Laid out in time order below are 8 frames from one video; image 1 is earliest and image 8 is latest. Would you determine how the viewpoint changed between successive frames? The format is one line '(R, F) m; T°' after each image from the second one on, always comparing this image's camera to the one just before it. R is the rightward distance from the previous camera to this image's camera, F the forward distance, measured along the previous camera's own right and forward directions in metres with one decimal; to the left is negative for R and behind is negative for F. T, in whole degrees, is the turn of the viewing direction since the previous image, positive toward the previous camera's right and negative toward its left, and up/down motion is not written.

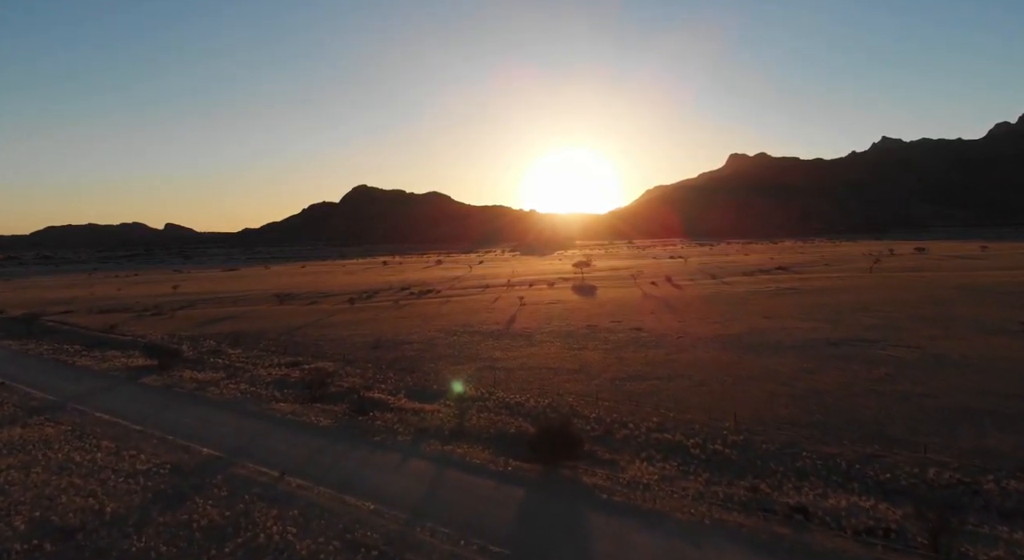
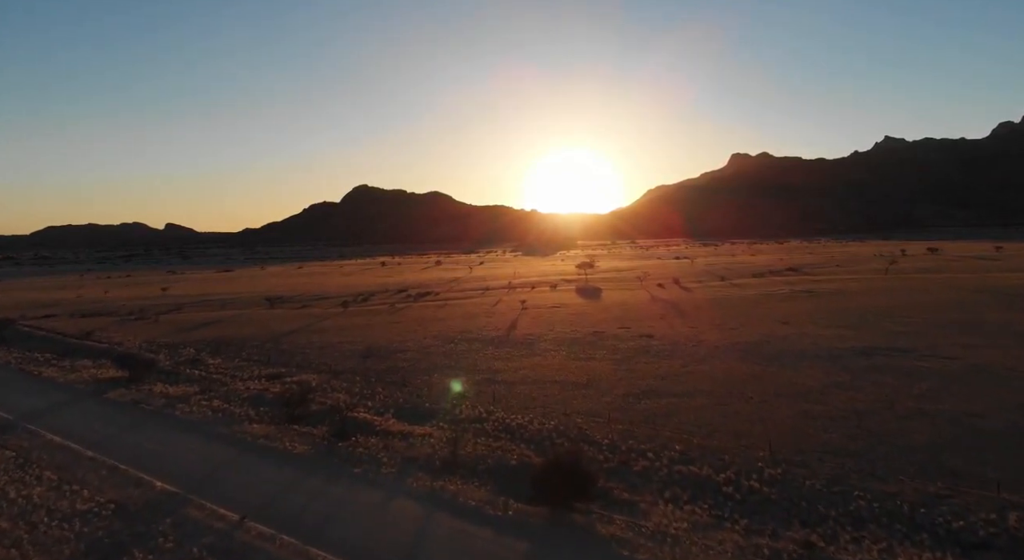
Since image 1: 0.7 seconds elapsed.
(0.0, +1.8) m; 0°
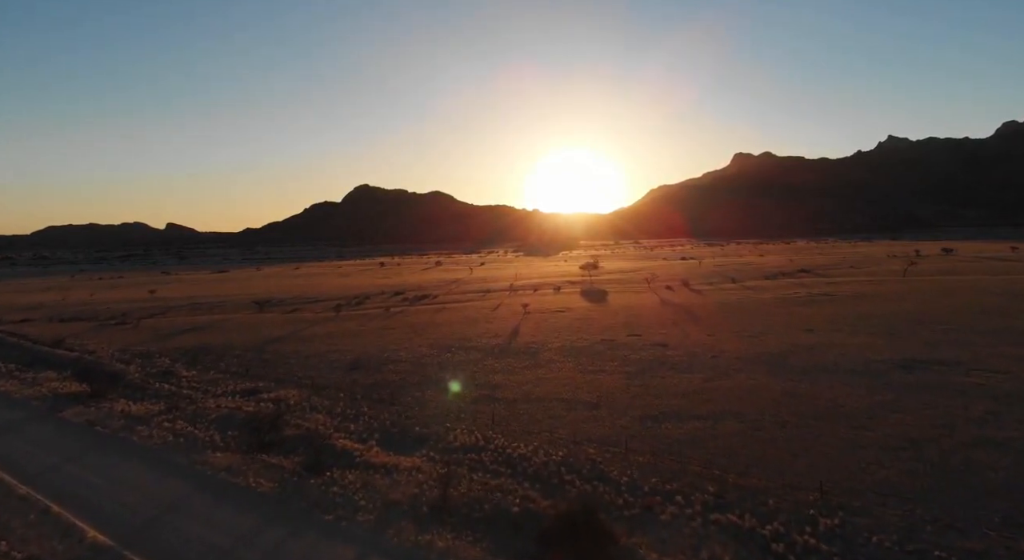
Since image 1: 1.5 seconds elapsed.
(0.0, +2.0) m; 0°
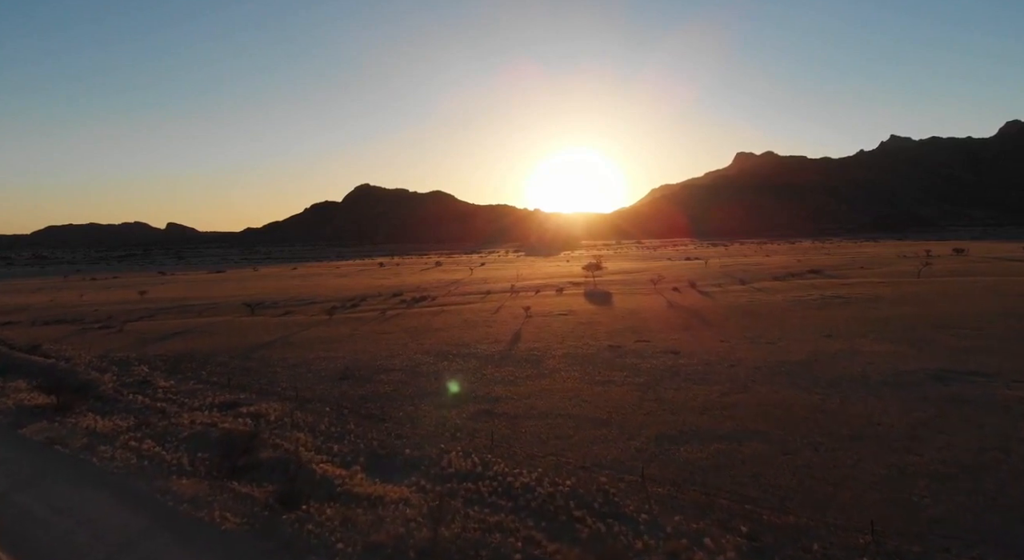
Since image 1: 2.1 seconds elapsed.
(0.0, +1.4) m; 0°
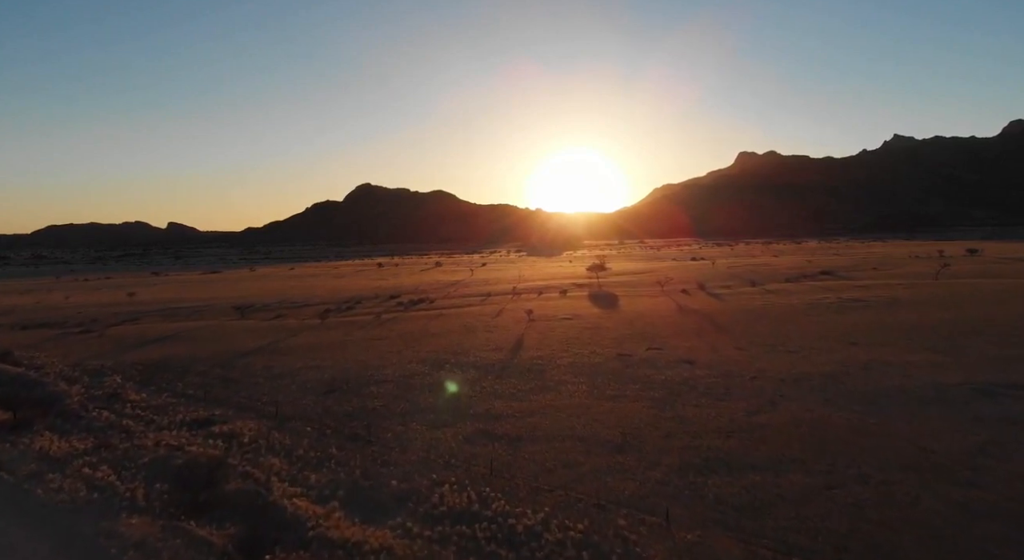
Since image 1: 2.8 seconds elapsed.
(0.0, +1.6) m; 0°
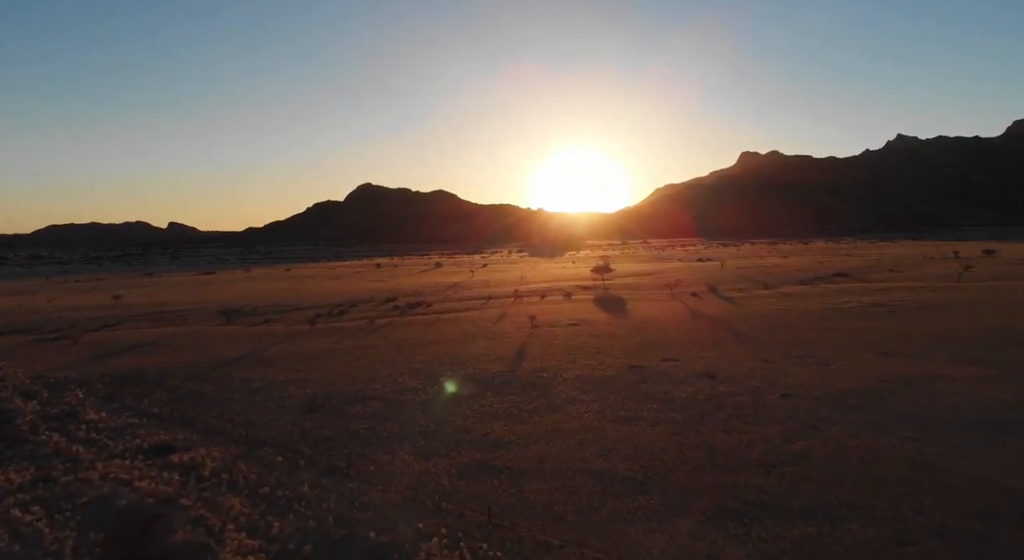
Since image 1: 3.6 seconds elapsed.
(0.0, +1.9) m; 0°
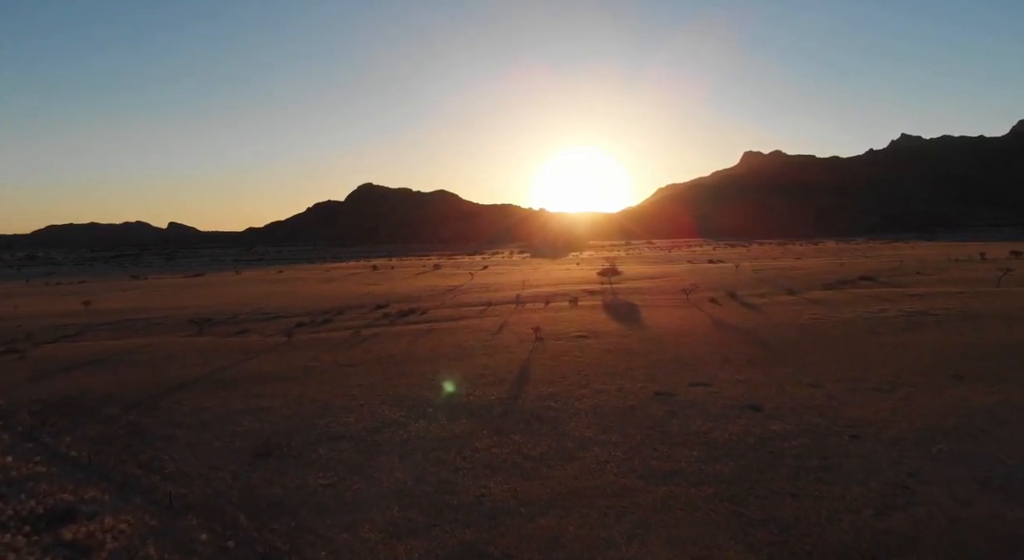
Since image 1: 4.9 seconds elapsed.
(0.0, +3.1) m; 0°
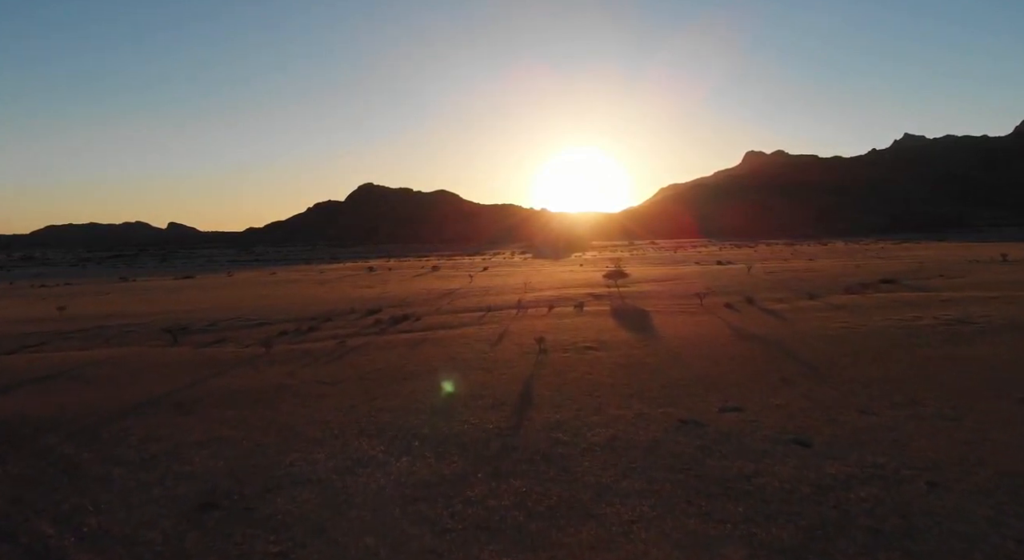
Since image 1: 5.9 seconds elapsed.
(0.0, +2.3) m; 0°
